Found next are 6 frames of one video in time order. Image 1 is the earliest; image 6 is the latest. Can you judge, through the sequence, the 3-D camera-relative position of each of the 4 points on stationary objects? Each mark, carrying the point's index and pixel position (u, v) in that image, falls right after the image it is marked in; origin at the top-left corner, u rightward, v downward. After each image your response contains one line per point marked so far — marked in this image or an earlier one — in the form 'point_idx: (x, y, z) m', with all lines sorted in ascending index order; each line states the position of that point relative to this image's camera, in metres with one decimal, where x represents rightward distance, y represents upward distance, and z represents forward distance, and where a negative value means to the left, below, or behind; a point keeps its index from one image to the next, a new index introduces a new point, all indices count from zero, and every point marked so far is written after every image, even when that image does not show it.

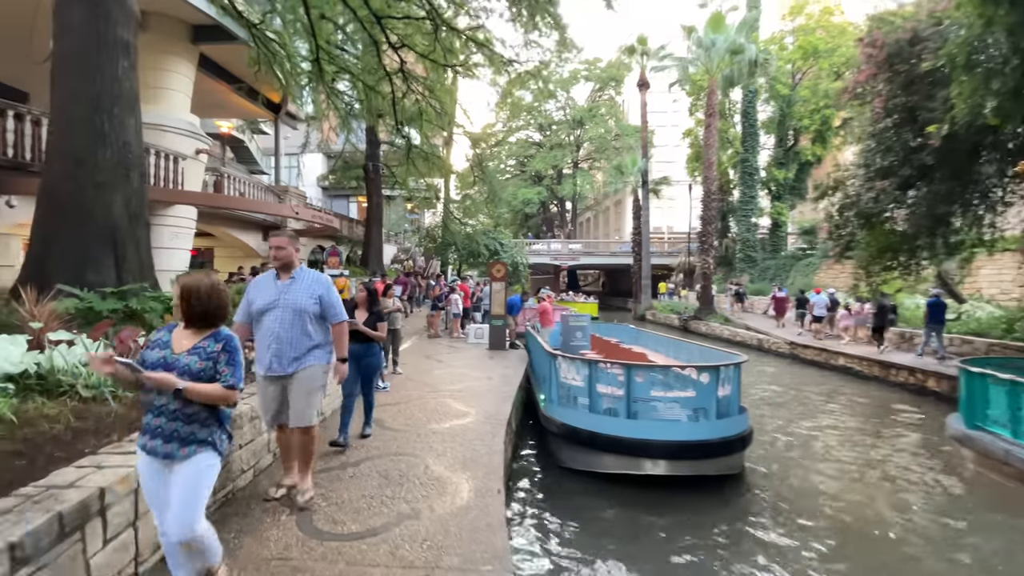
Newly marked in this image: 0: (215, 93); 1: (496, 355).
0: (-11.6, +7.6, +18.4) m
1: (-0.4, -1.5, +10.8) m
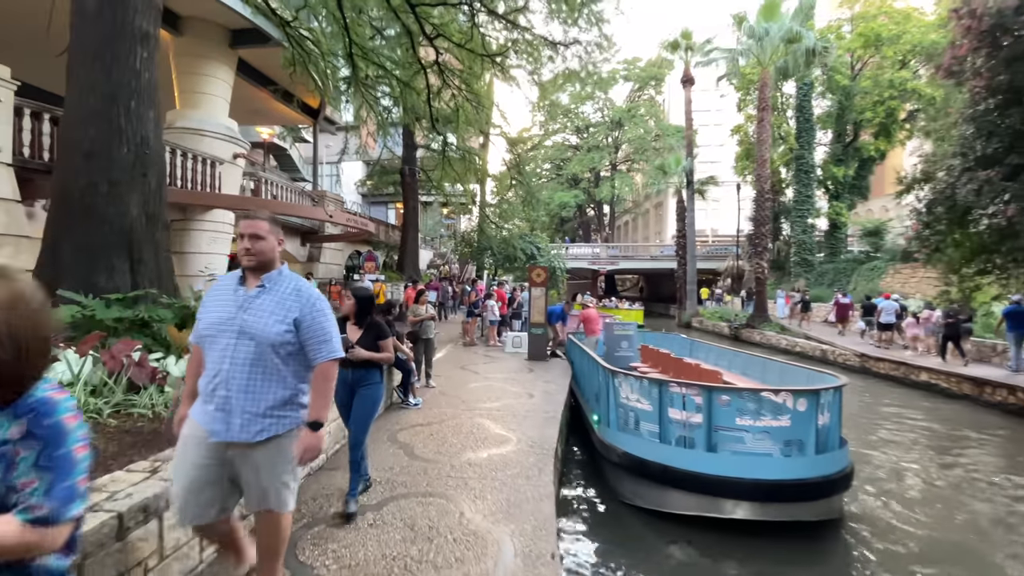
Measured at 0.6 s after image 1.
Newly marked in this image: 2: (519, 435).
0: (-10.1, +7.4, +18.5) m
1: (+0.4, -1.6, +9.9) m
2: (+0.1, -1.7, +5.4) m
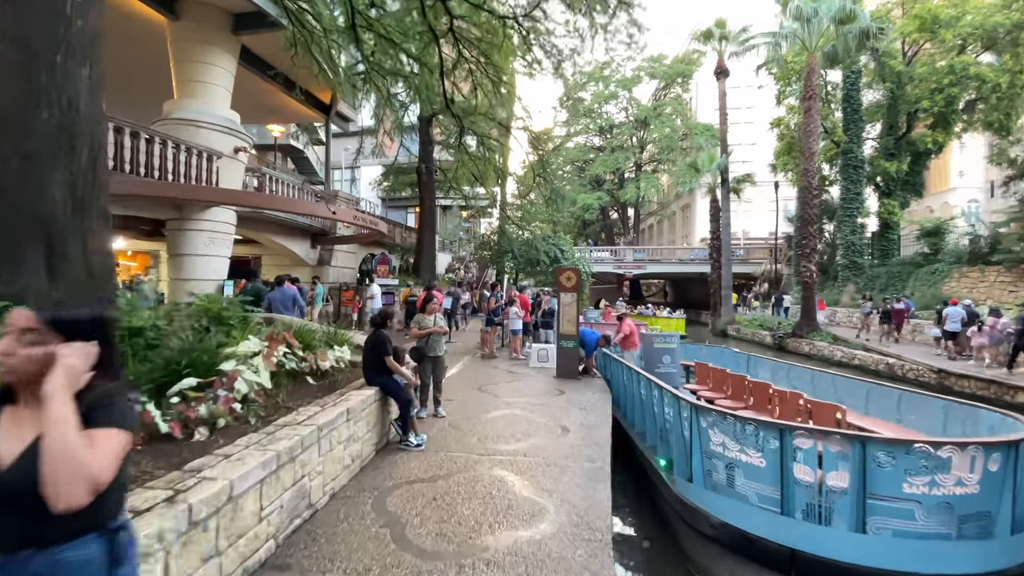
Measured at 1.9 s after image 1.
0: (-9.2, +7.2, +17.5) m
1: (+0.9, -1.7, +8.4) m
2: (+0.4, -1.7, +3.8) m
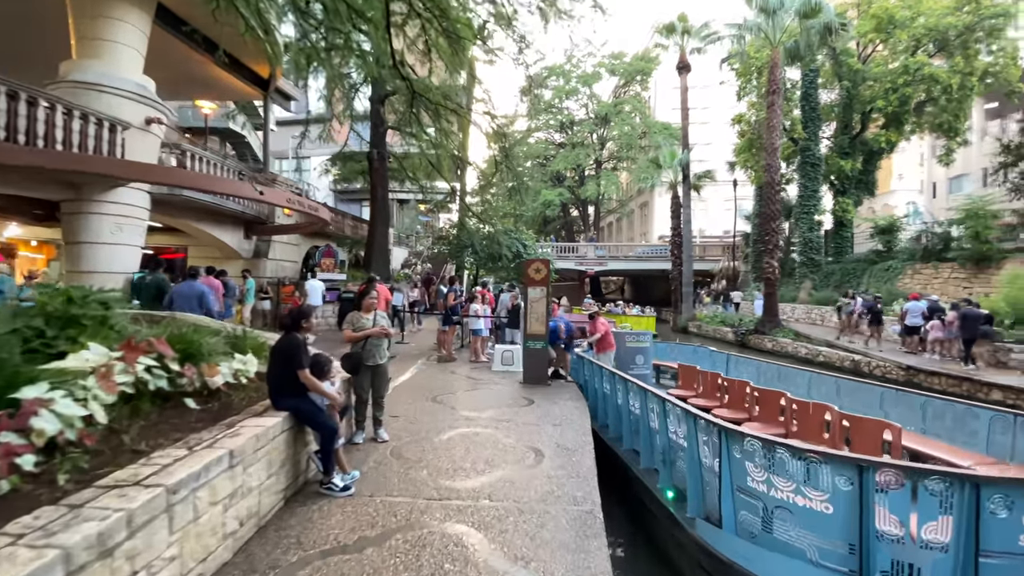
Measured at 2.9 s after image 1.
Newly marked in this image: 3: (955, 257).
0: (-10.6, +7.3, +15.4) m
1: (+0.3, -1.6, +7.2) m
2: (+0.1, -1.6, +2.7) m
3: (+17.5, +1.2, +18.7) m
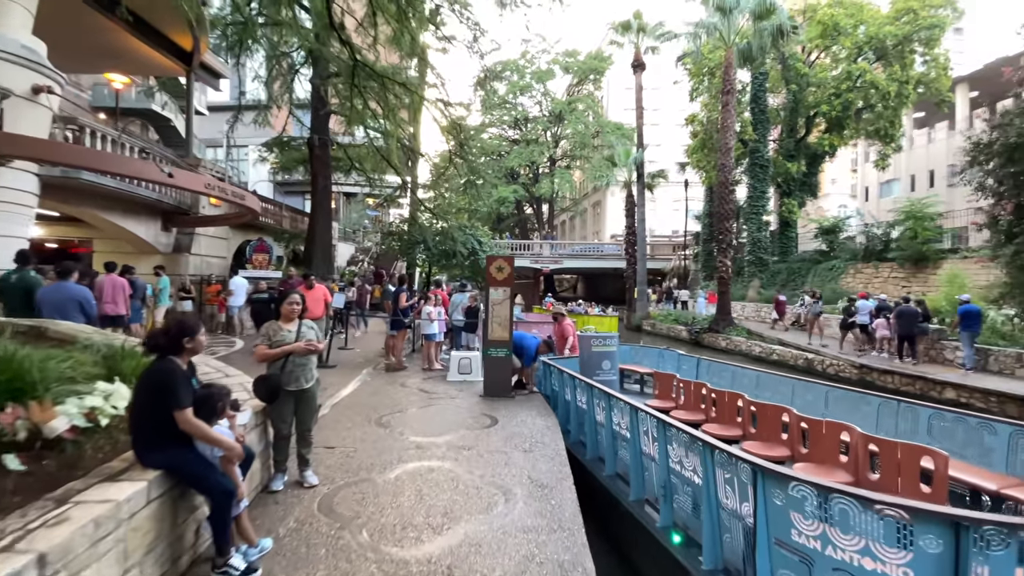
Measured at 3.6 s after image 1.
0: (-11.9, +7.4, +13.3) m
1: (-0.2, -1.6, +6.3) m
2: (+0.1, -1.7, +1.8) m
3: (+15.7, +1.3, +19.5) m
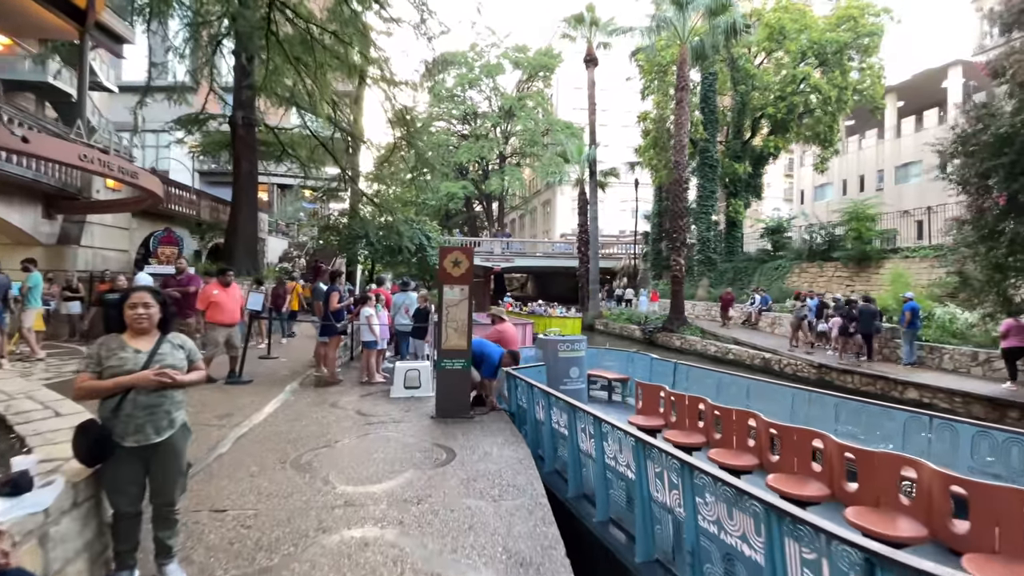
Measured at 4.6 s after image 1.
0: (-13.0, +7.4, +10.8) m
1: (-0.7, -1.6, +5.1) m
2: (+0.1, -1.7, +0.7) m
3: (+13.7, +1.3, +19.9) m
